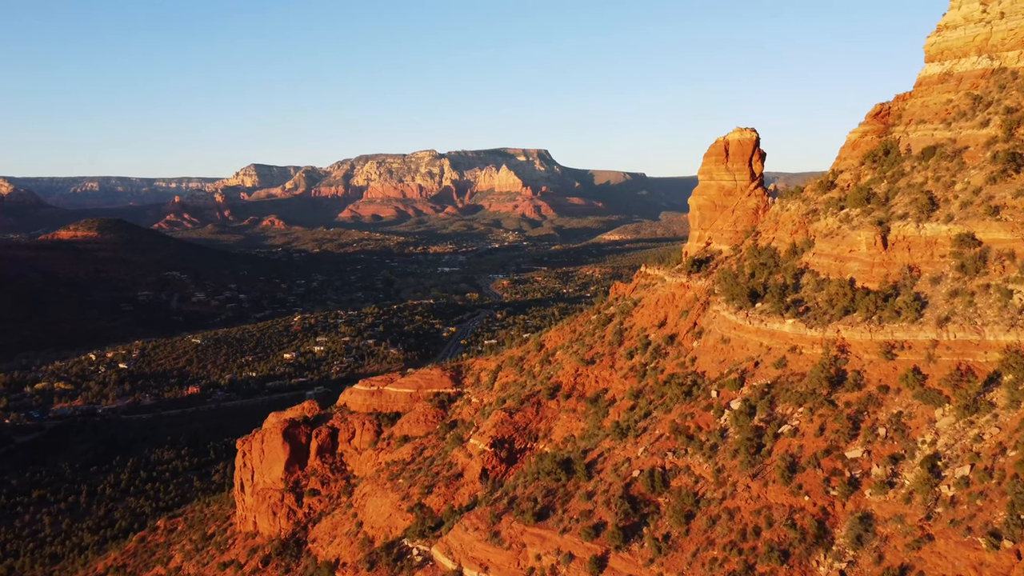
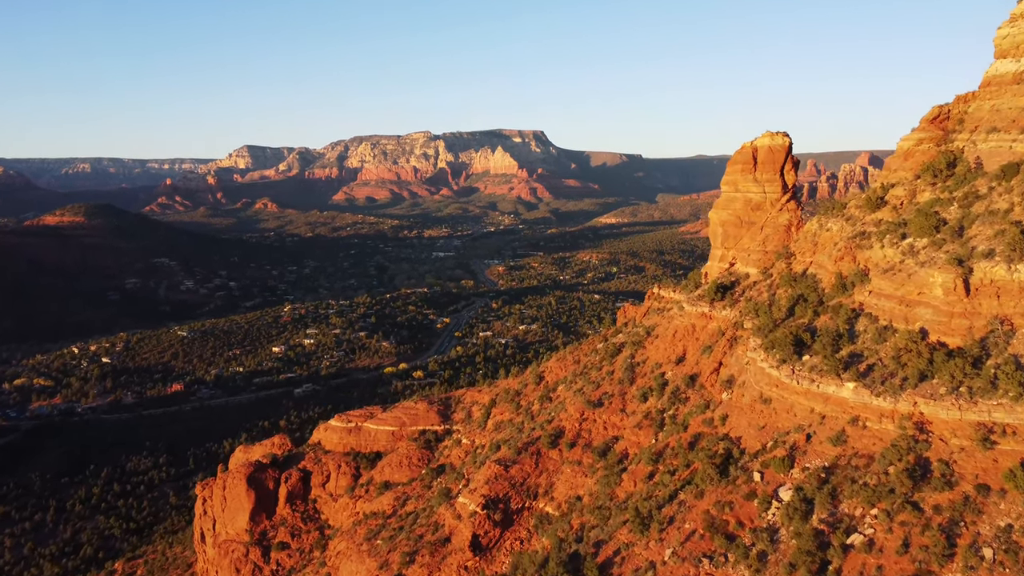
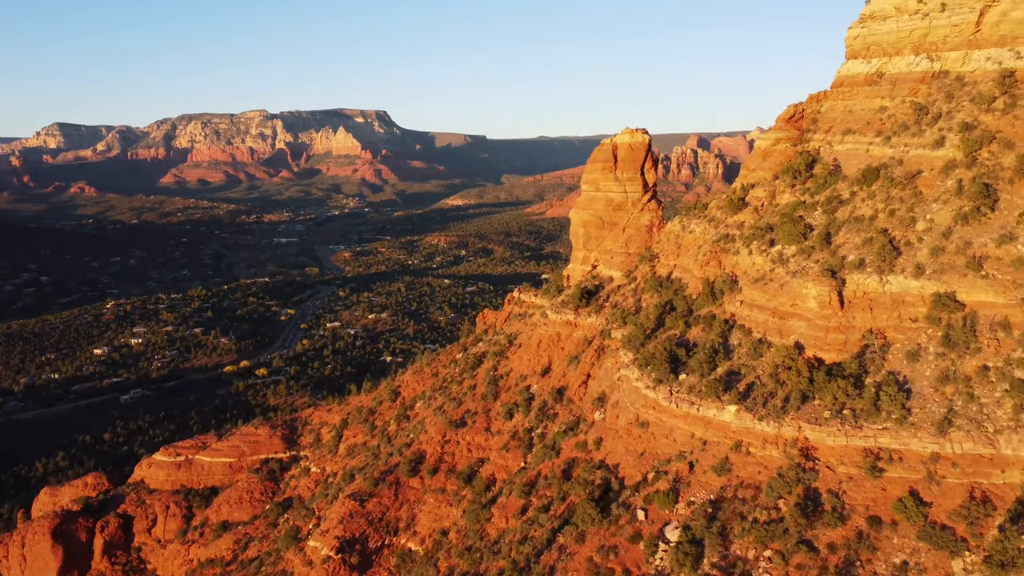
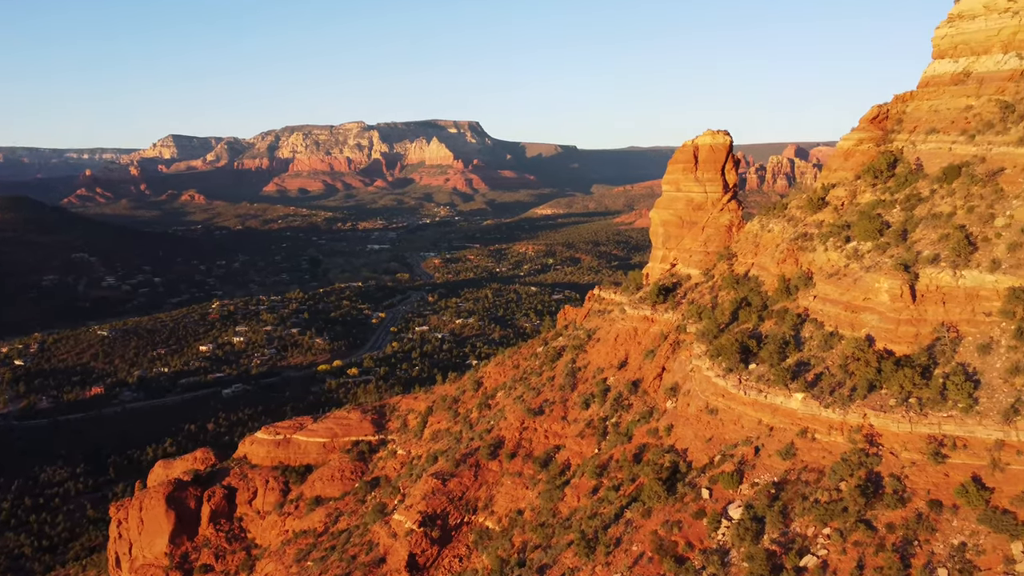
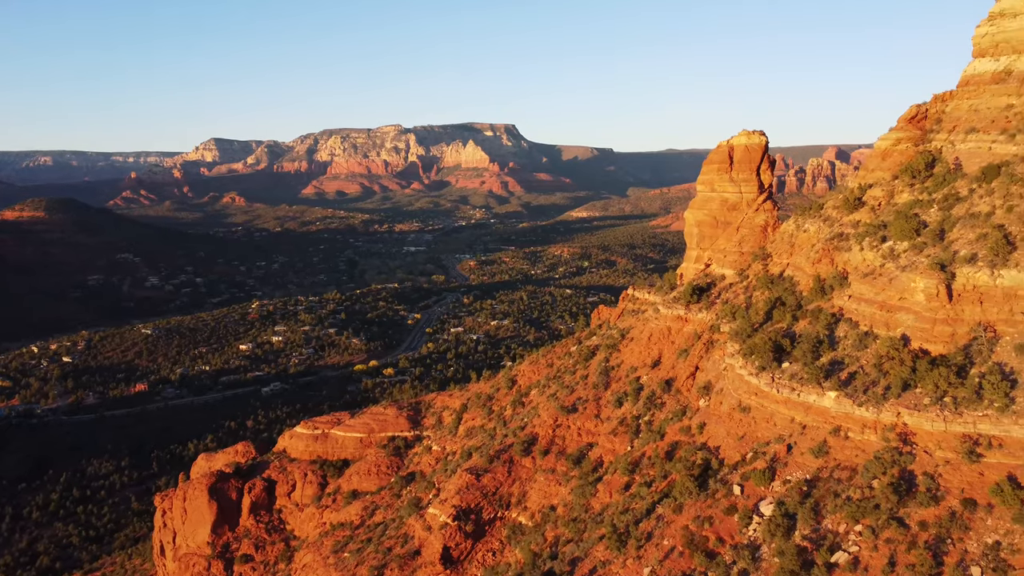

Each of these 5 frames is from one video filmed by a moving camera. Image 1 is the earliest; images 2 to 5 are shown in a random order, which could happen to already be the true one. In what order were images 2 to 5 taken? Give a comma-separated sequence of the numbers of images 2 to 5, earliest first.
2, 5, 4, 3
